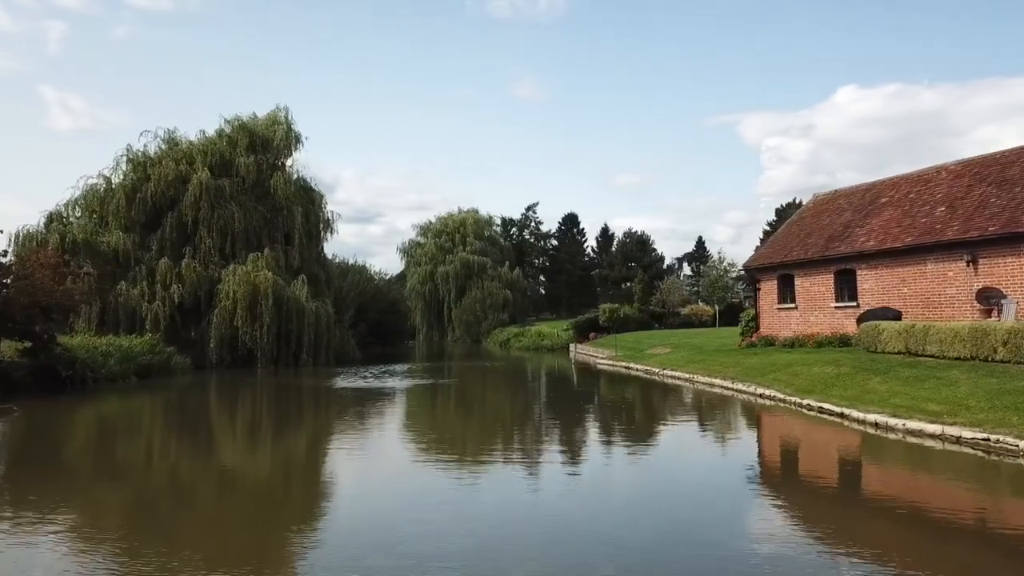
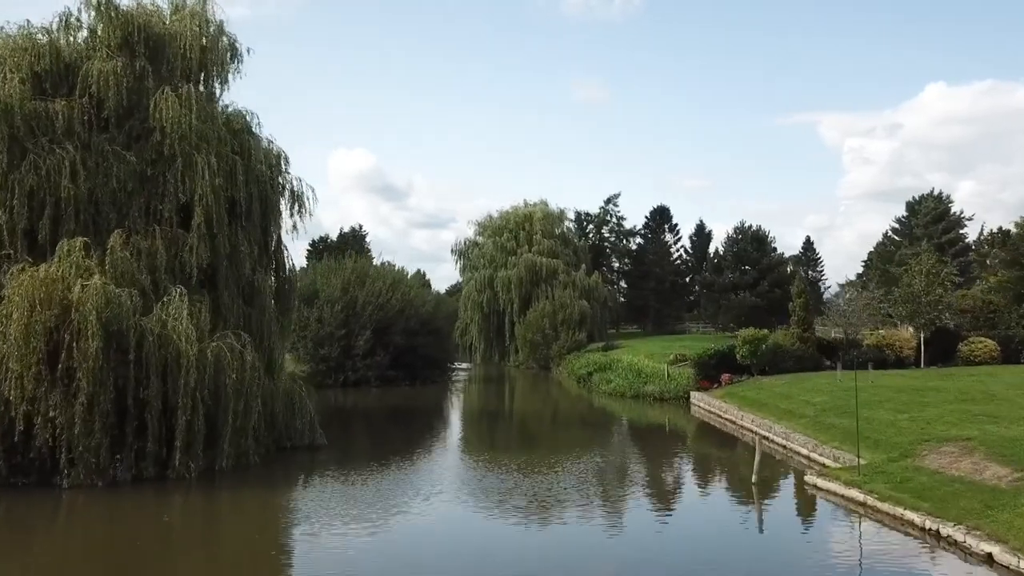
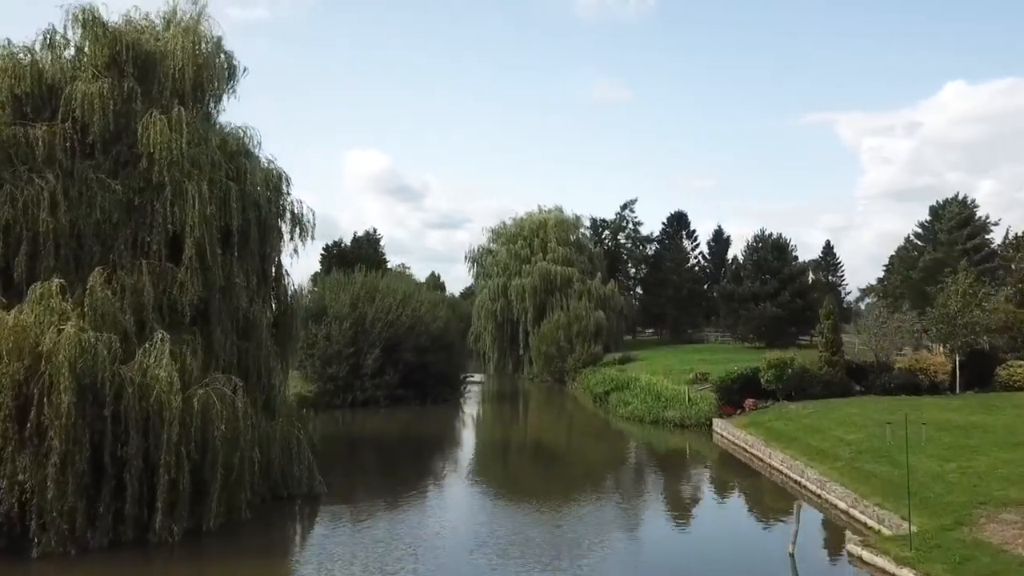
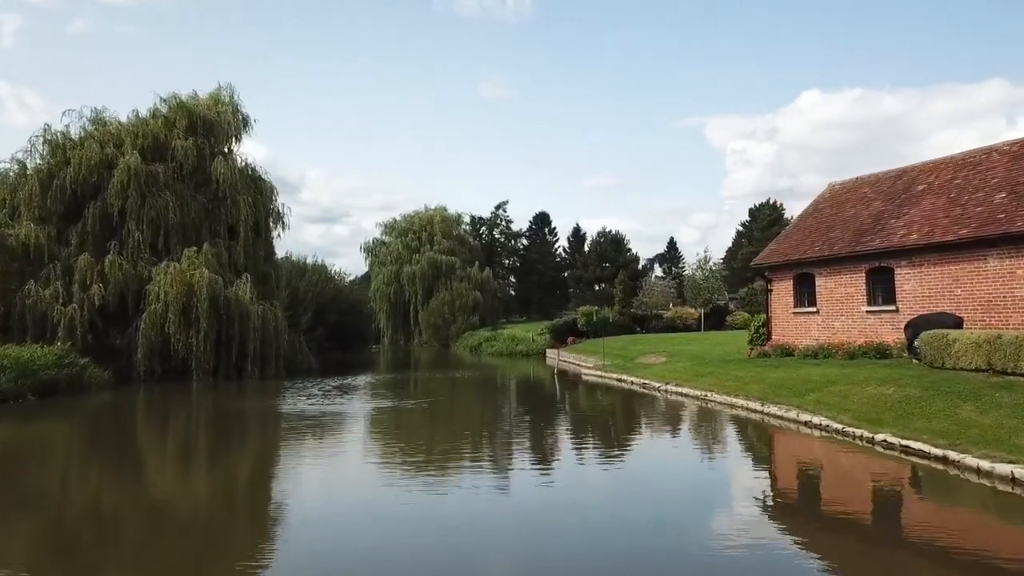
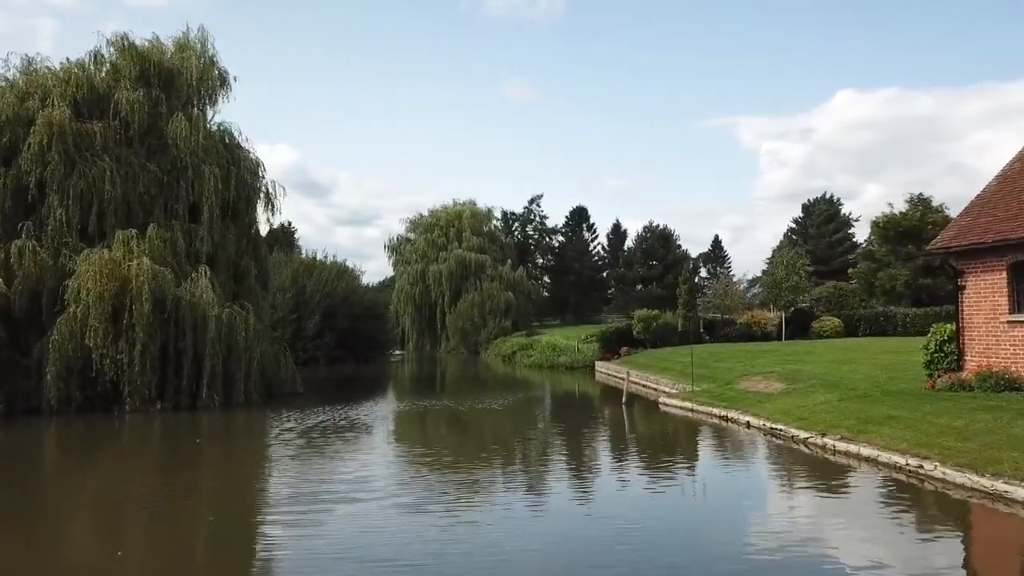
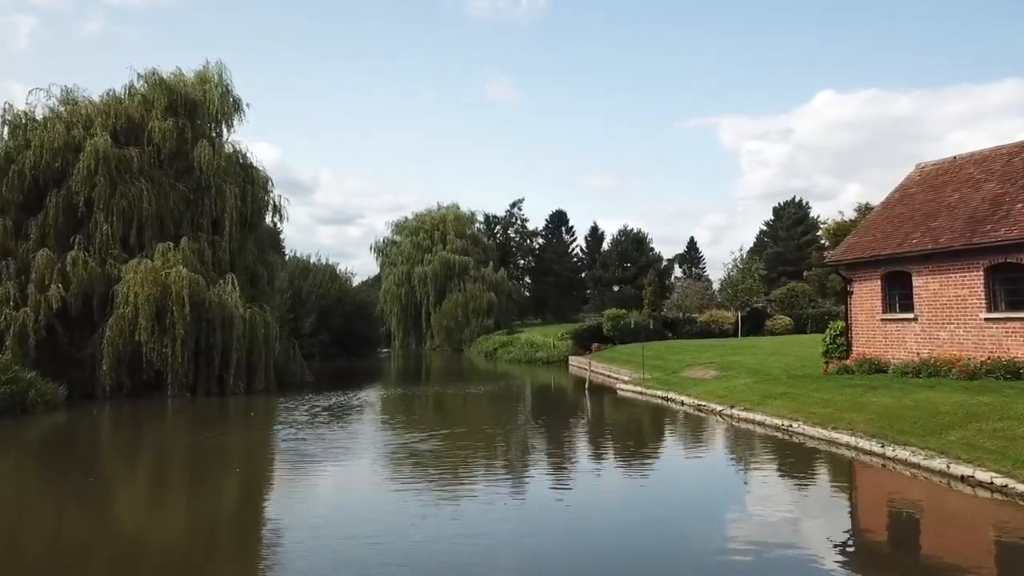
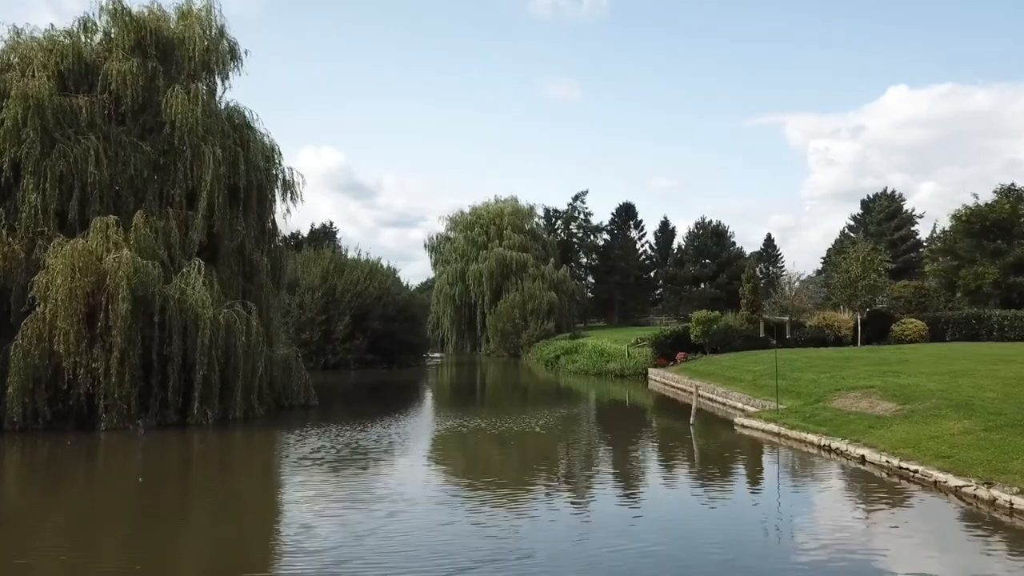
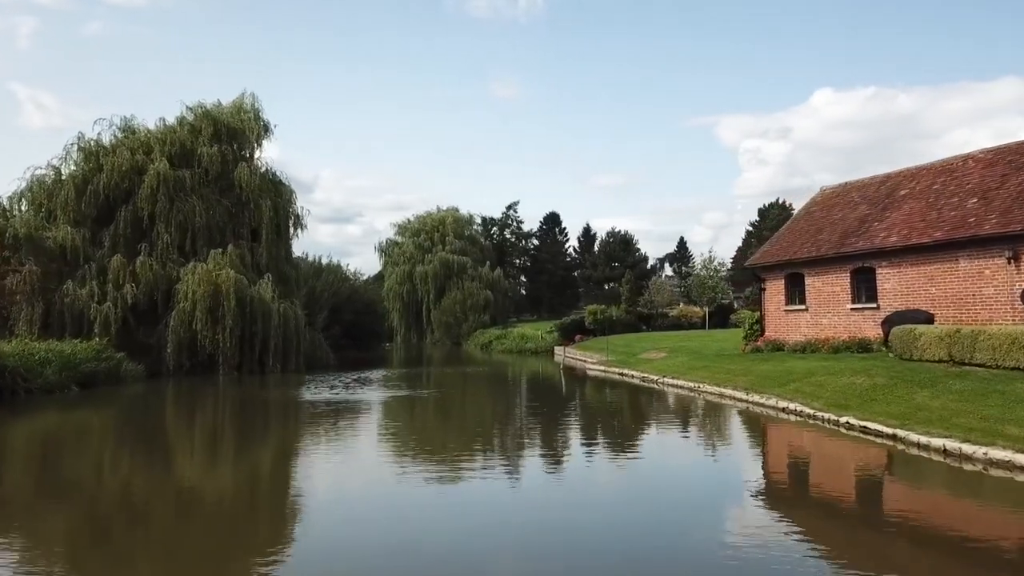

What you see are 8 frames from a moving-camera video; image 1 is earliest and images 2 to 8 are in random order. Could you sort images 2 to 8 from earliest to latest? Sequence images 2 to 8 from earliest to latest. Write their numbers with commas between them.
8, 4, 6, 5, 7, 2, 3
